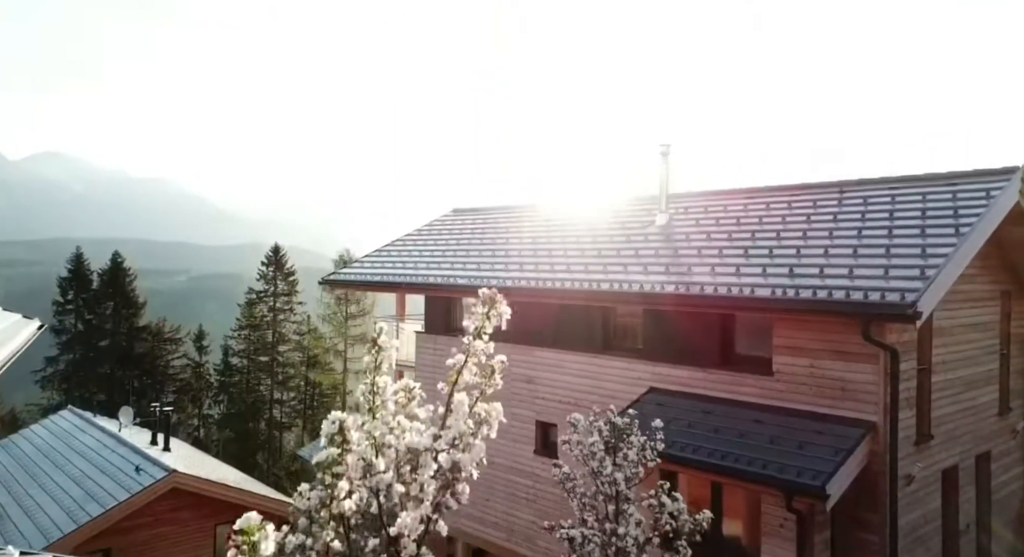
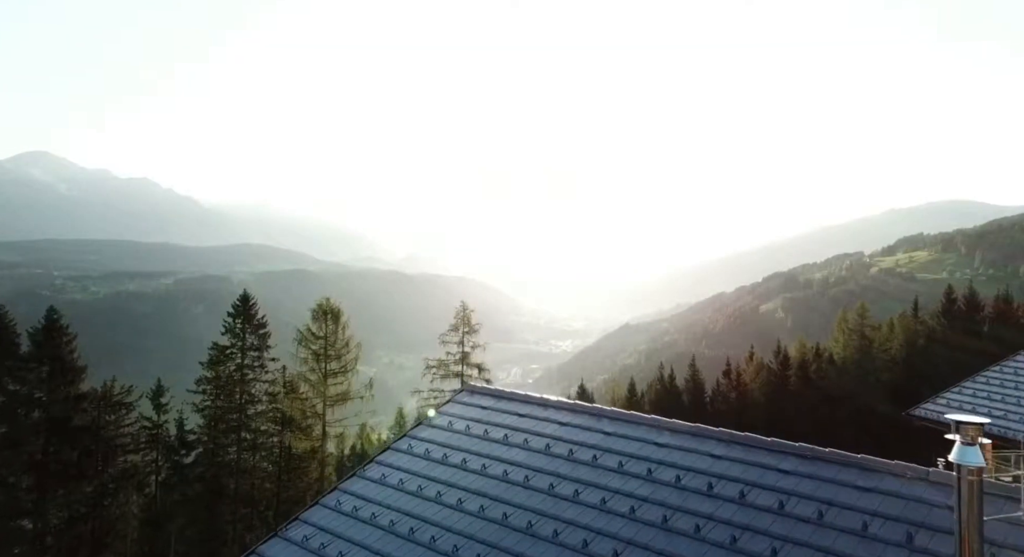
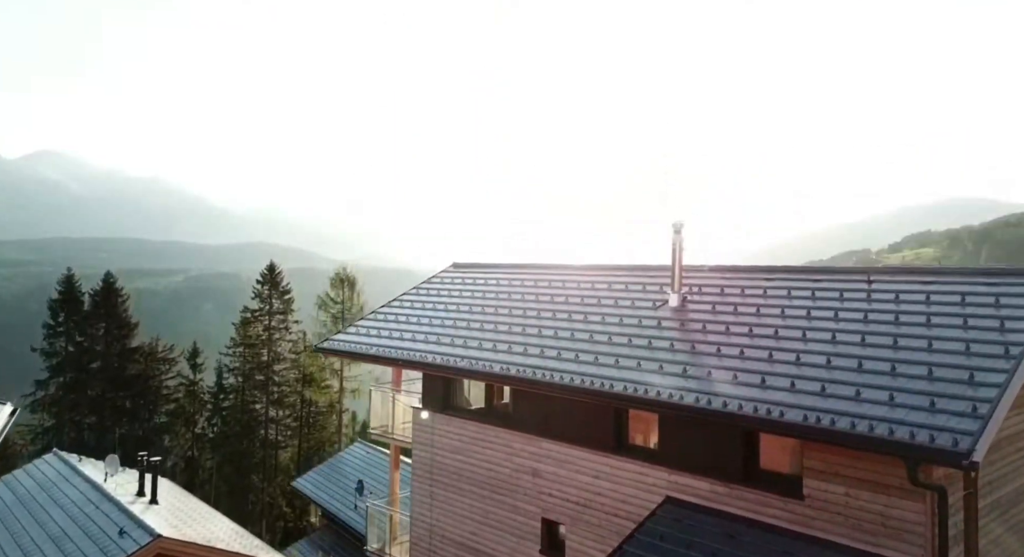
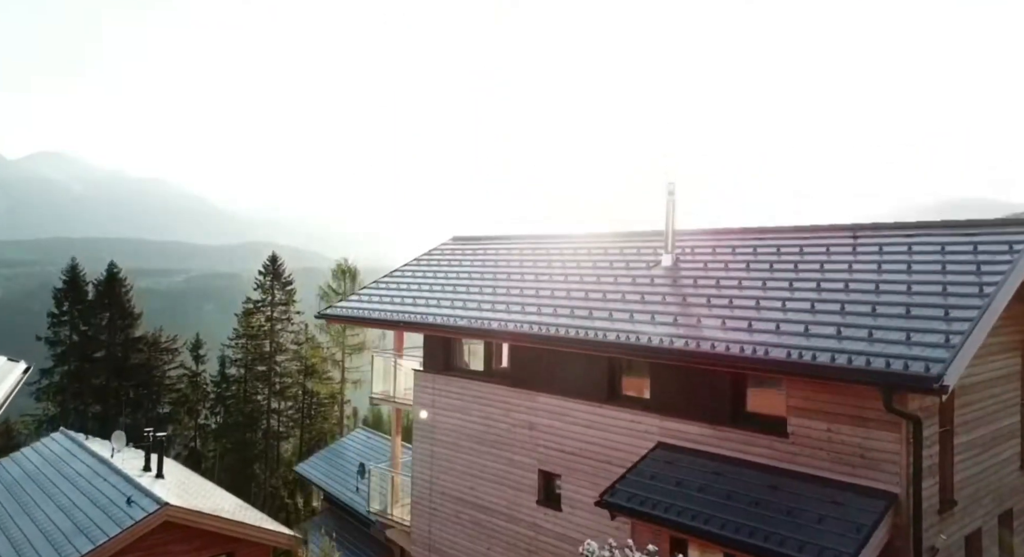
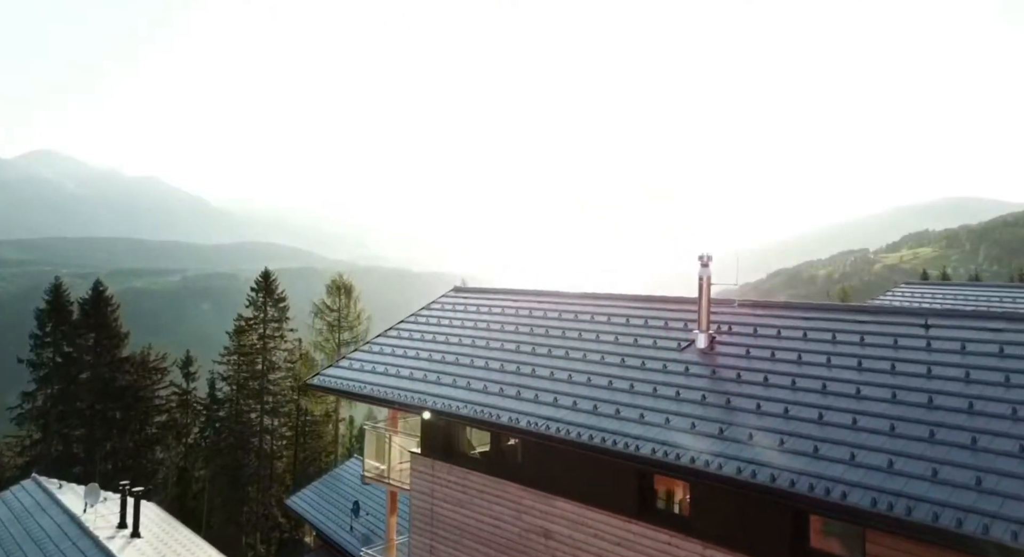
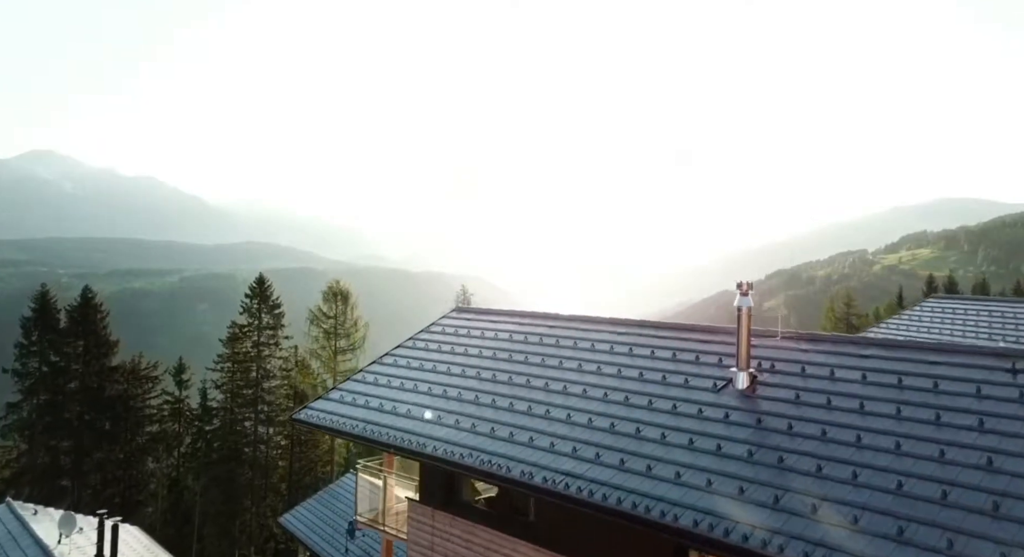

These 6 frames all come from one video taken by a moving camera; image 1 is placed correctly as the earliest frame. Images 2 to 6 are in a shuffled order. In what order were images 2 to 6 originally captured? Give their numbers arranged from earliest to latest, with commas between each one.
4, 3, 5, 6, 2
